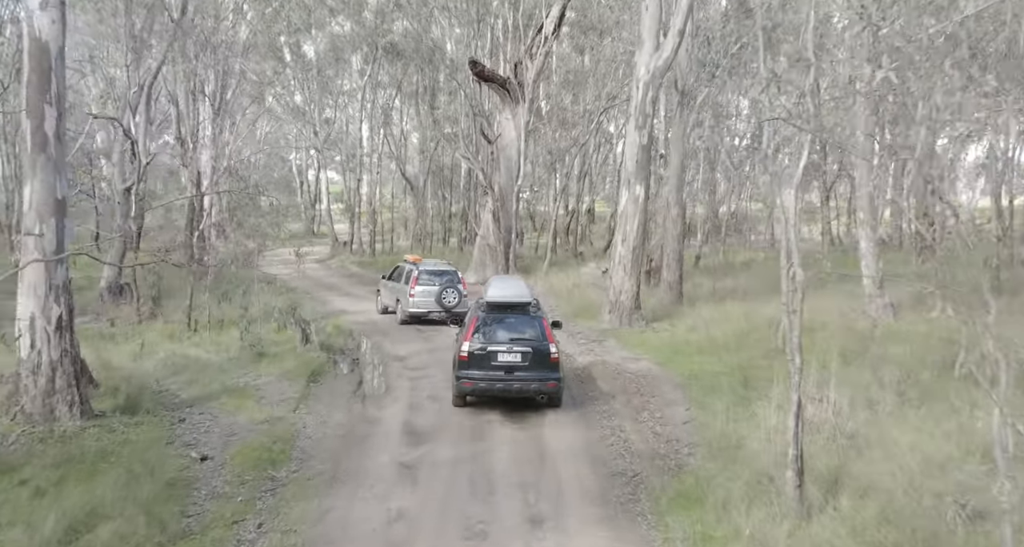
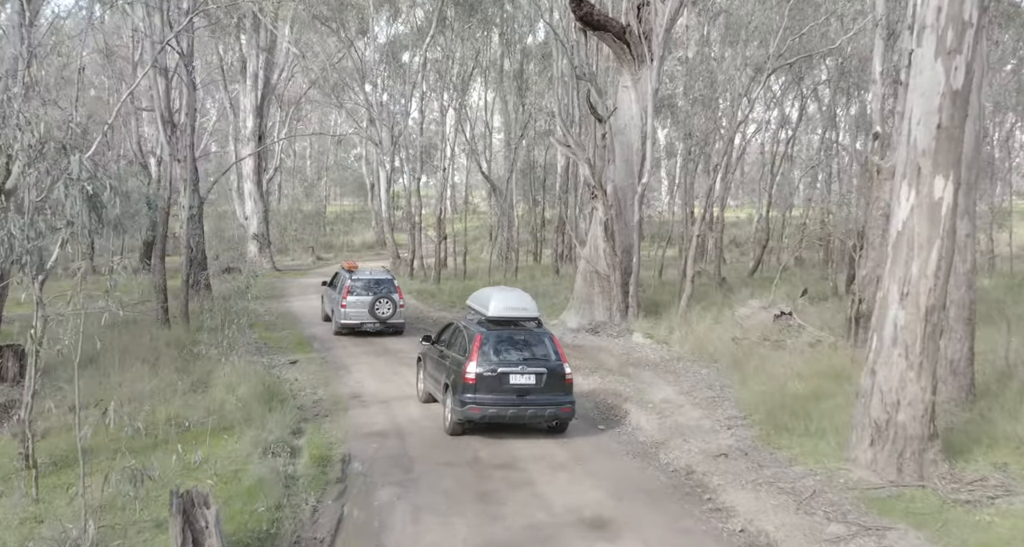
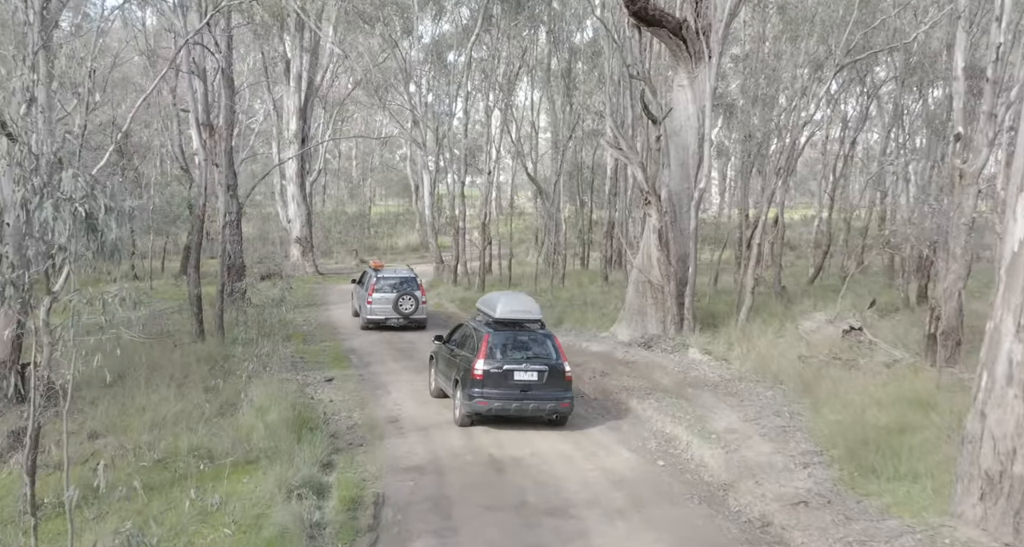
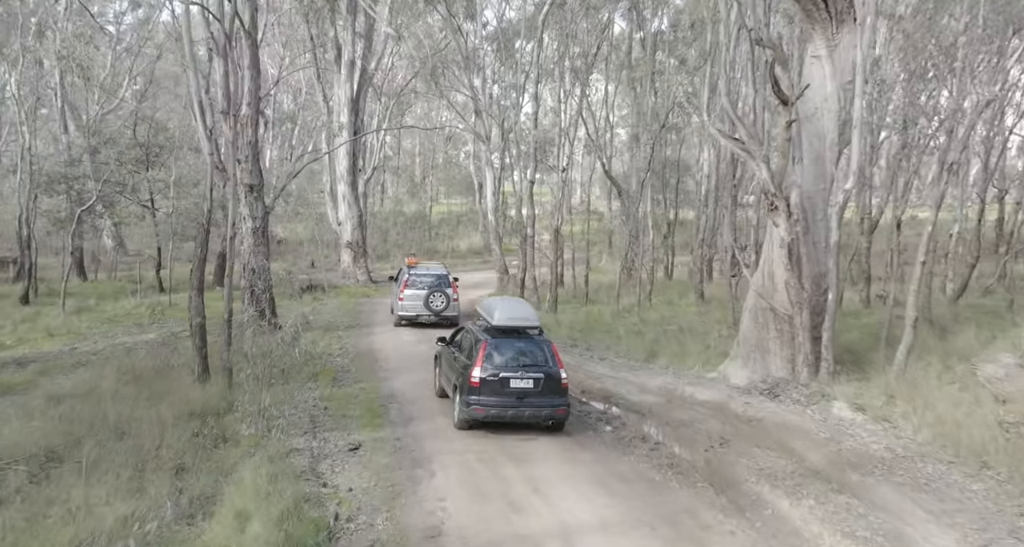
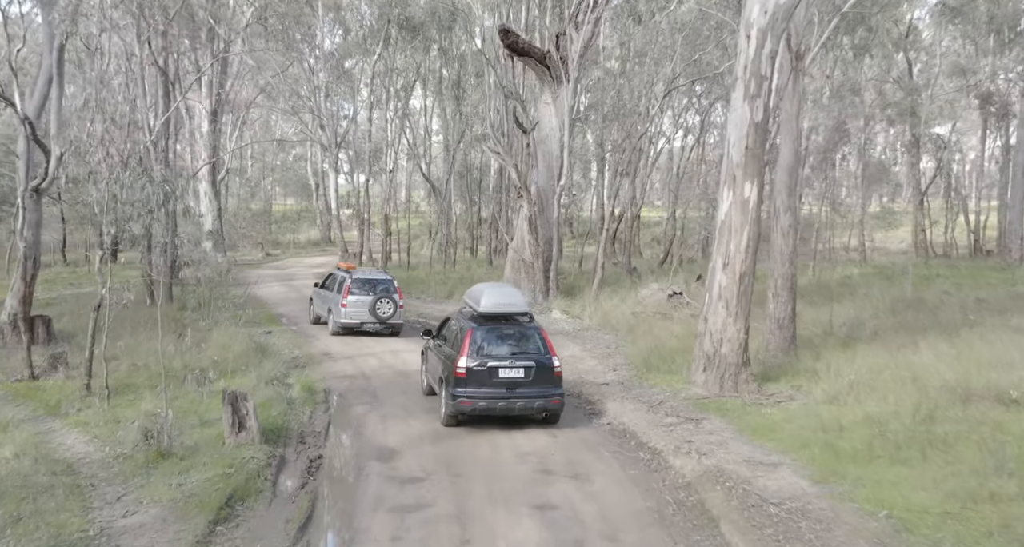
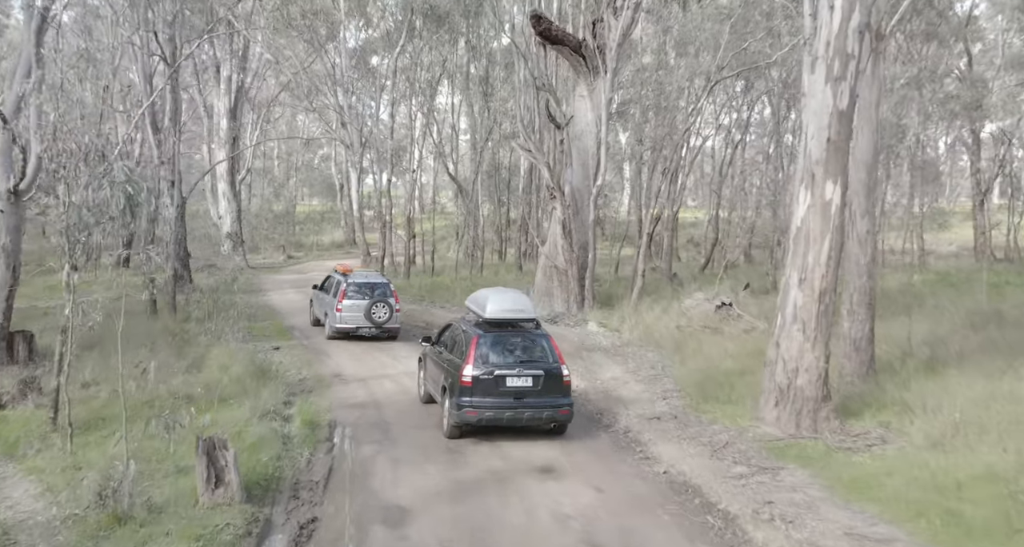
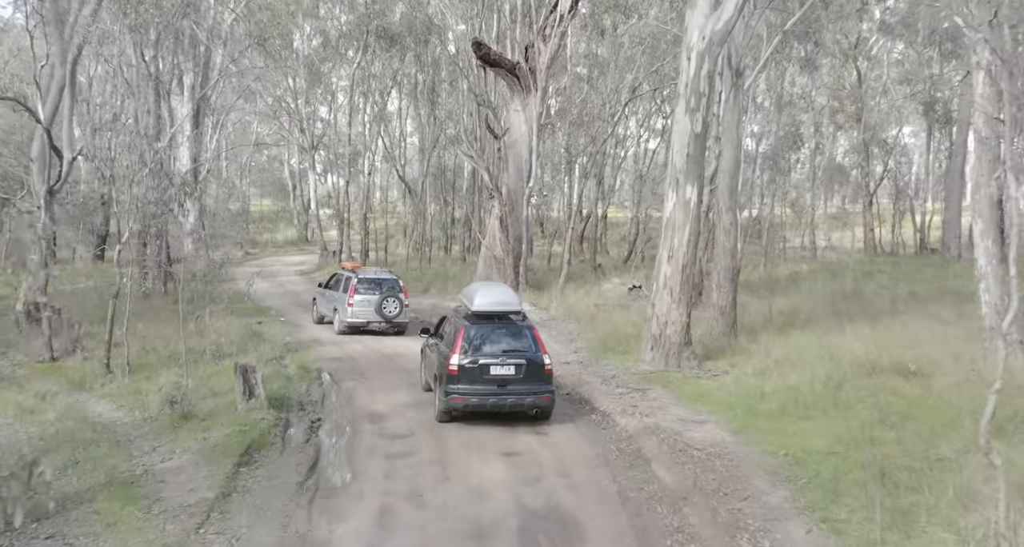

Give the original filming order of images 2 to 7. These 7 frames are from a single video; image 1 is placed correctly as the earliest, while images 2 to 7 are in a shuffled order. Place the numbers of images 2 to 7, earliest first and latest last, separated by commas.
7, 5, 6, 2, 3, 4
